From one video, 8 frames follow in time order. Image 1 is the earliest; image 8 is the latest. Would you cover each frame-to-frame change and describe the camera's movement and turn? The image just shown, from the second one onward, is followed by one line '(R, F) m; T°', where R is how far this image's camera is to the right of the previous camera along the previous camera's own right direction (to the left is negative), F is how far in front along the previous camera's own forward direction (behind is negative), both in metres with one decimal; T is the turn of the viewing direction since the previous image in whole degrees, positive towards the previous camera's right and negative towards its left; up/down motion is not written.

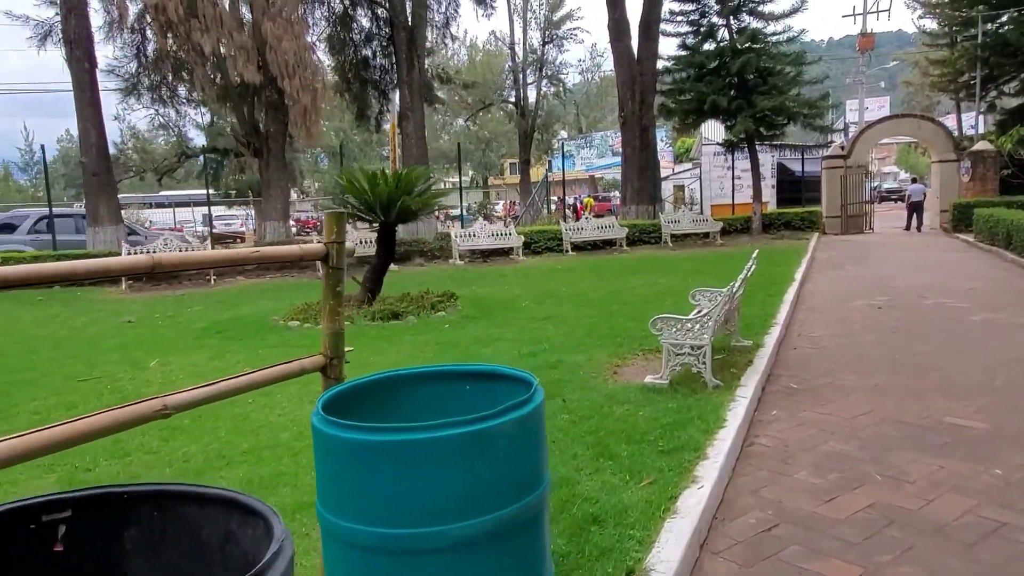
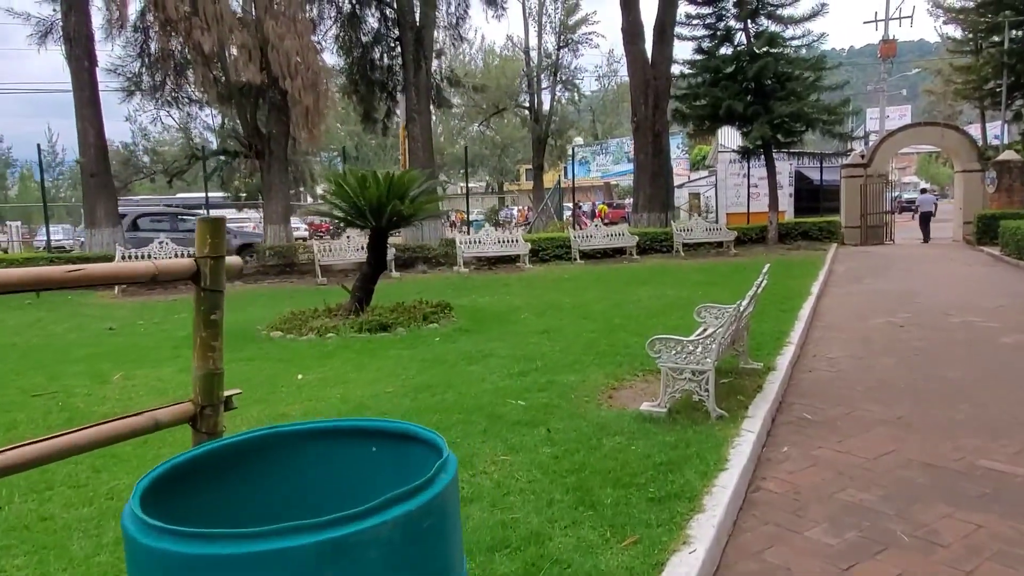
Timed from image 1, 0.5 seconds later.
(+0.2, +0.5) m; -1°
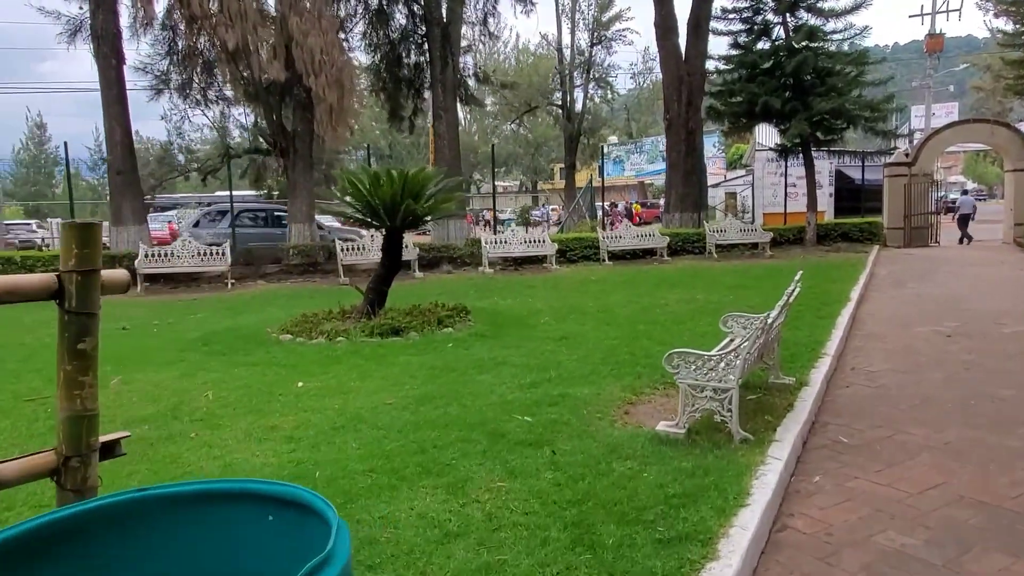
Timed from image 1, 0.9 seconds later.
(+0.2, +0.4) m; -3°
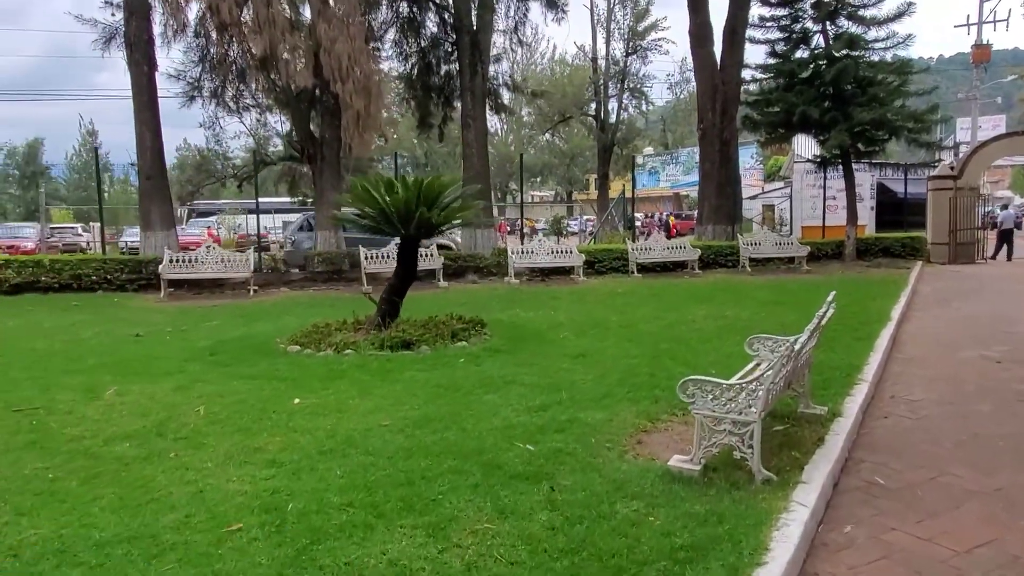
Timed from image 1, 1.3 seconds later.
(+0.2, +0.4) m; -3°
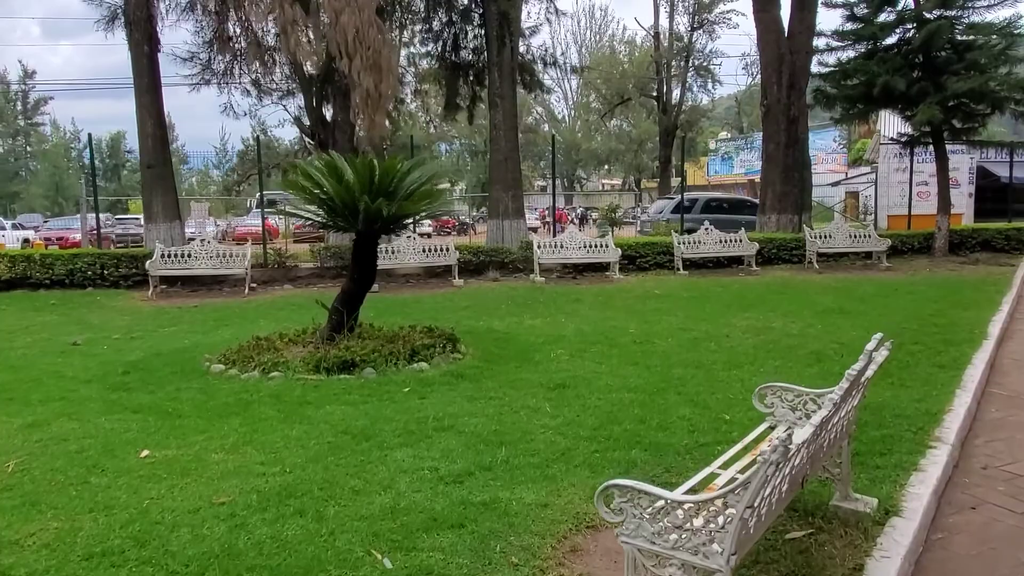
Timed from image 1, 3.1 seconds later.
(+0.9, +1.6) m; -6°
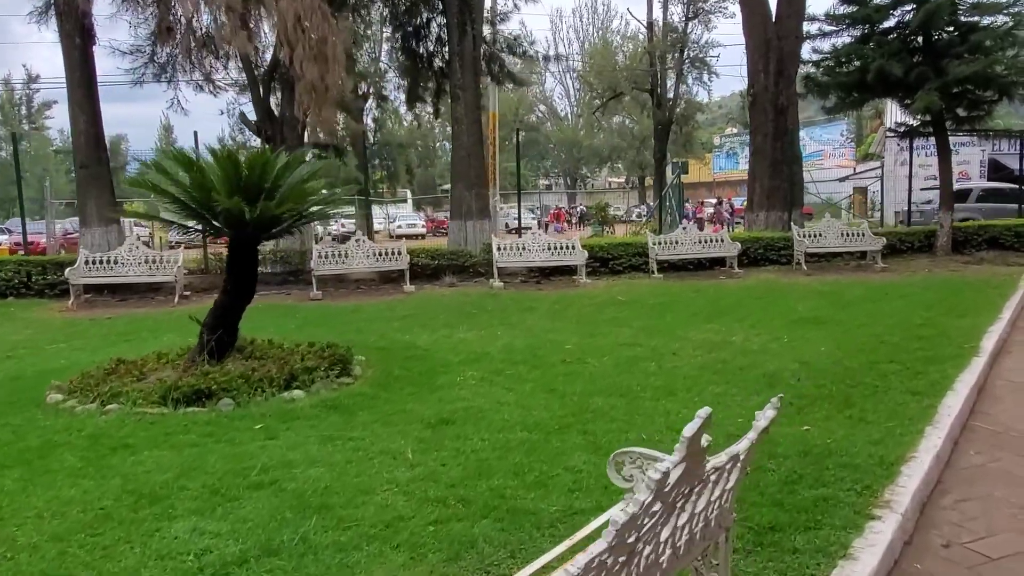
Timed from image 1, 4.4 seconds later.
(+0.9, +1.0) m; -1°
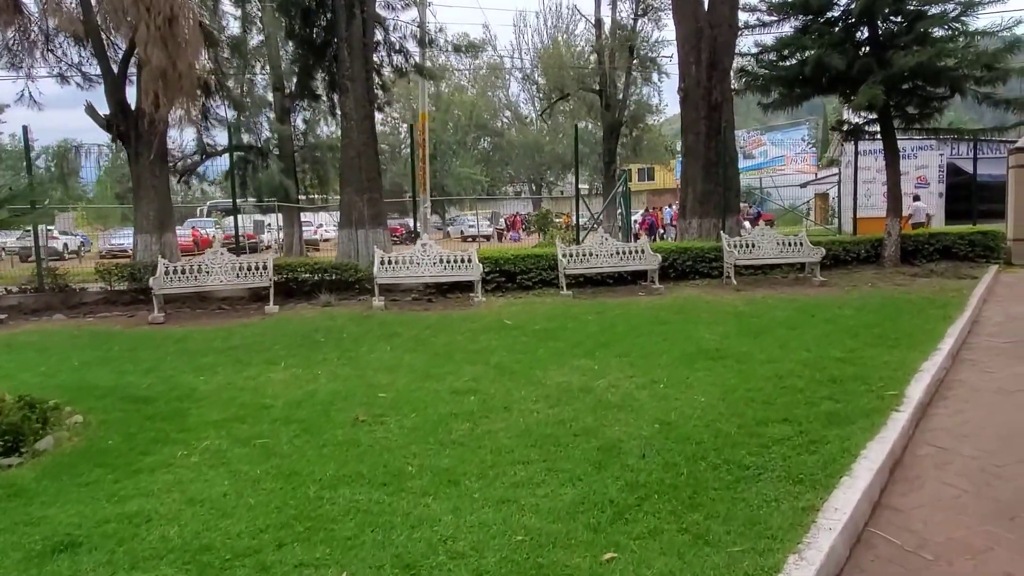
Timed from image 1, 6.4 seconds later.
(+1.4, +1.6) m; +2°
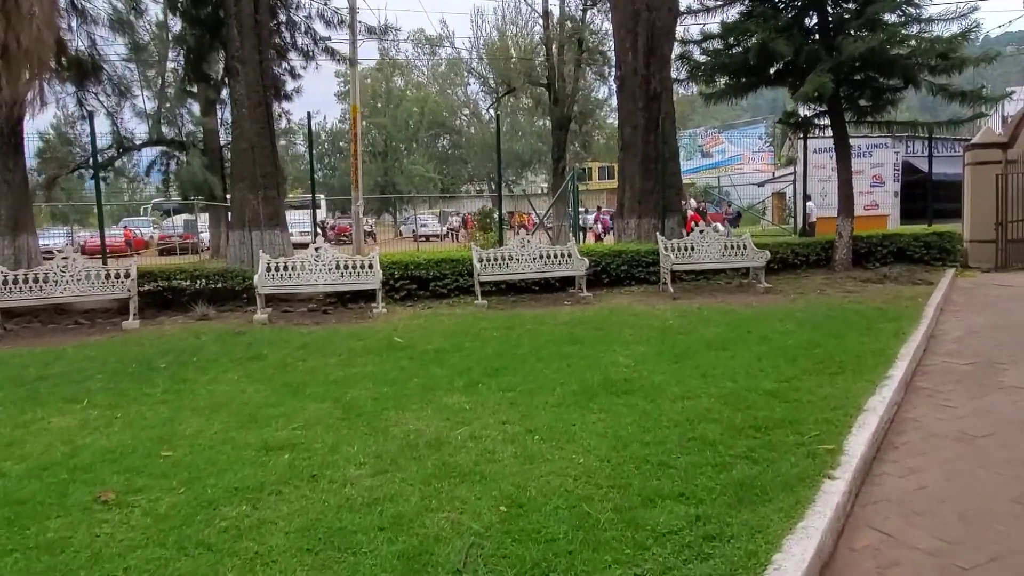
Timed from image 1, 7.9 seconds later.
(+0.8, +1.3) m; +3°
